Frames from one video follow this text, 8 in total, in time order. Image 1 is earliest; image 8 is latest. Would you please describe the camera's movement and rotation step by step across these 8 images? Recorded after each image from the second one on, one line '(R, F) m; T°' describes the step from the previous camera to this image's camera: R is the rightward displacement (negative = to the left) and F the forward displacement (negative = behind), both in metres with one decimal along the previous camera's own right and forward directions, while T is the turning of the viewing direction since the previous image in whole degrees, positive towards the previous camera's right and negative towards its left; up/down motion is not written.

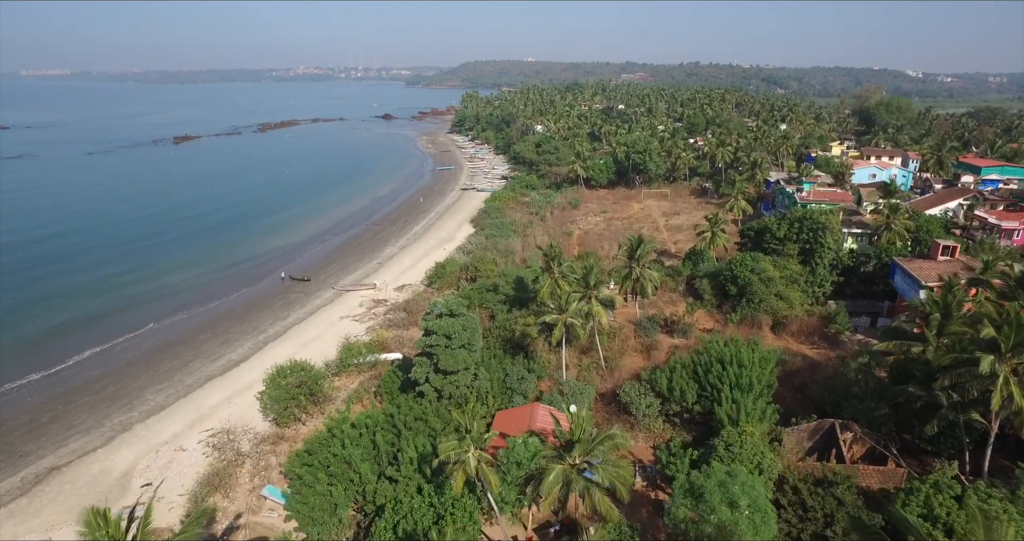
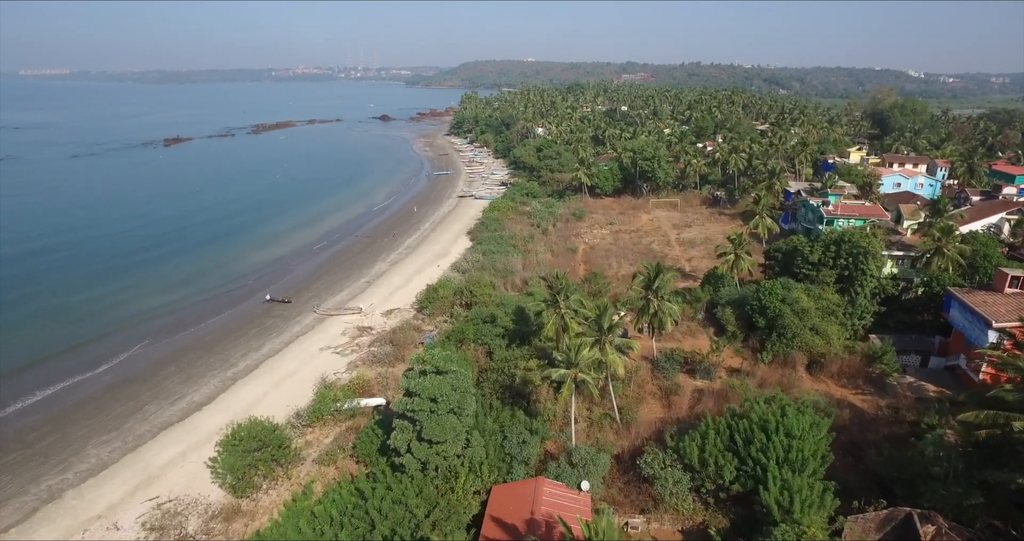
(0.0, +3.3) m; 0°
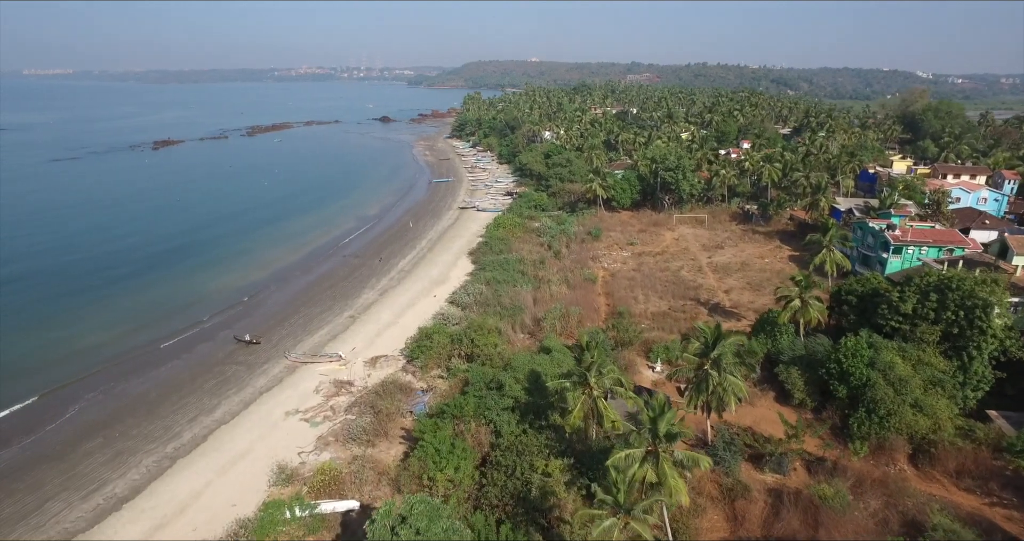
(-0.3, +5.6) m; 0°
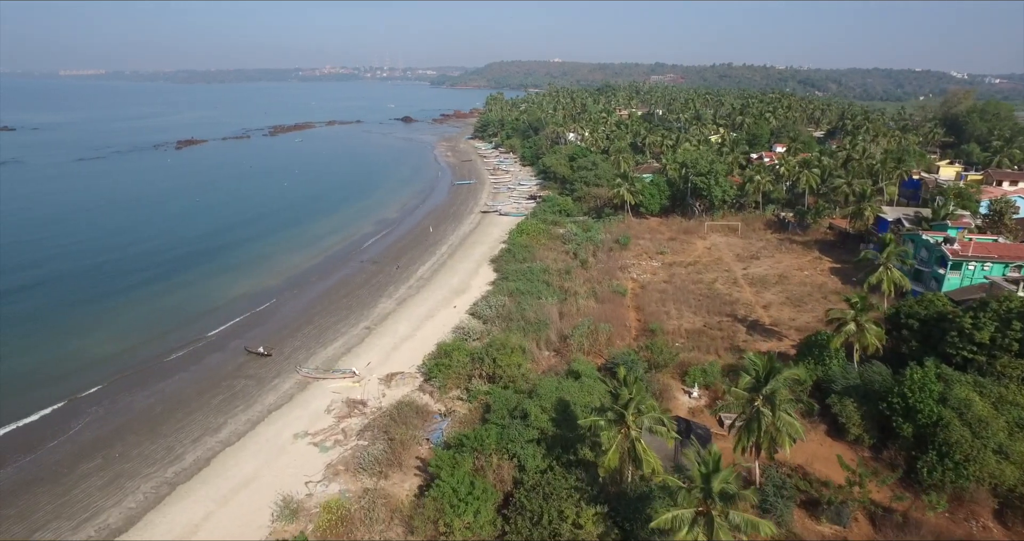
(-0.2, +1.7) m; -2°
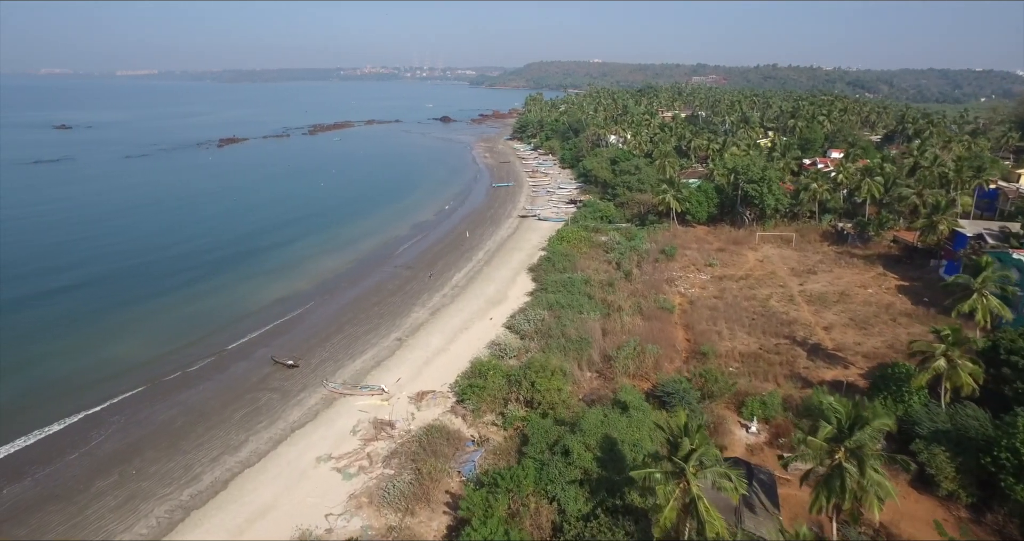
(-0.2, +1.8) m; -3°
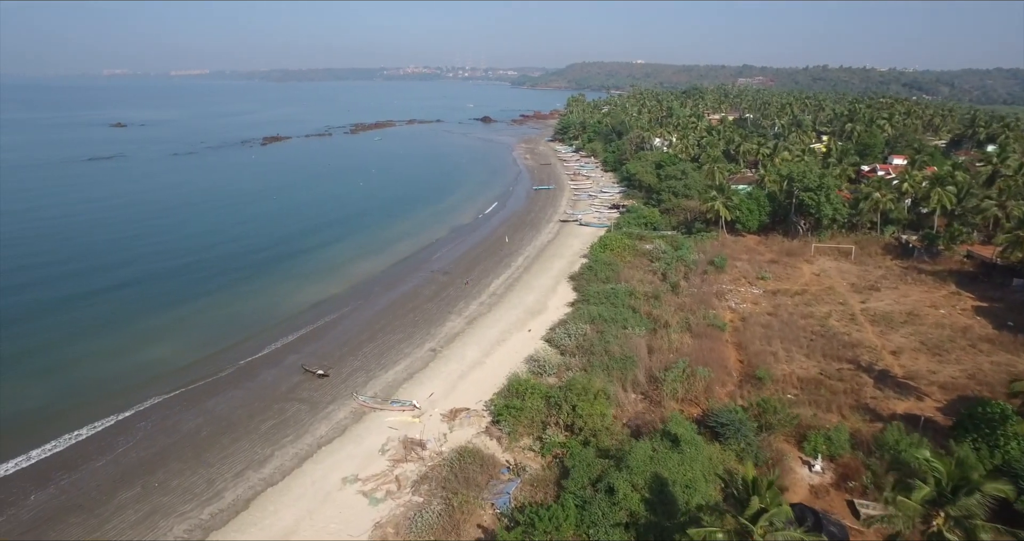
(-0.2, +1.4) m; -3°
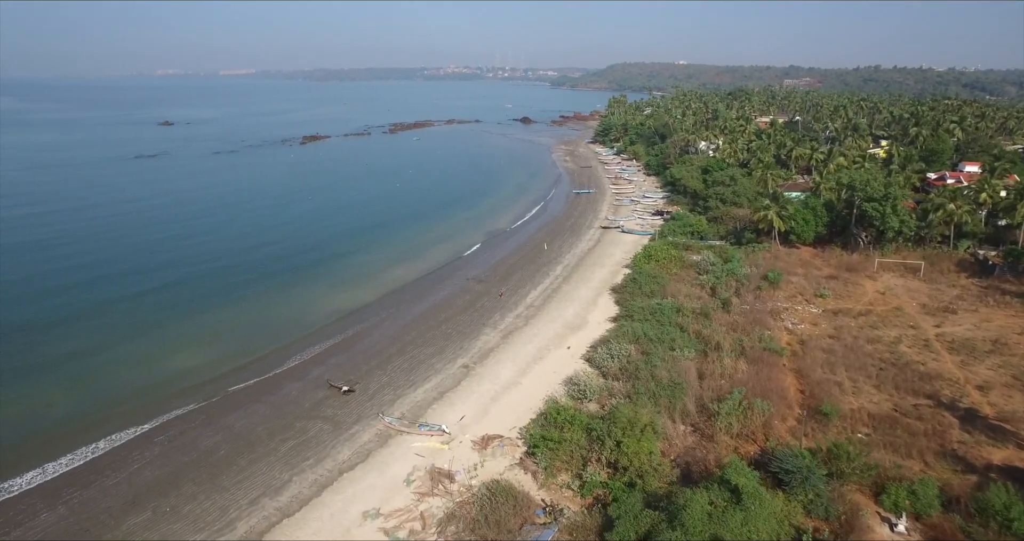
(-0.1, +1.8) m; -3°
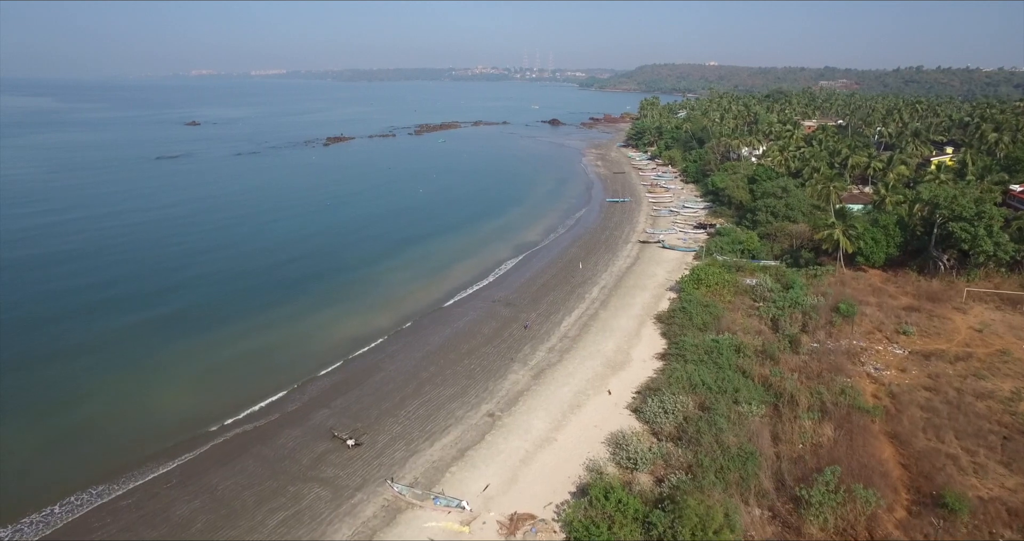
(-0.4, +3.9) m; -2°
